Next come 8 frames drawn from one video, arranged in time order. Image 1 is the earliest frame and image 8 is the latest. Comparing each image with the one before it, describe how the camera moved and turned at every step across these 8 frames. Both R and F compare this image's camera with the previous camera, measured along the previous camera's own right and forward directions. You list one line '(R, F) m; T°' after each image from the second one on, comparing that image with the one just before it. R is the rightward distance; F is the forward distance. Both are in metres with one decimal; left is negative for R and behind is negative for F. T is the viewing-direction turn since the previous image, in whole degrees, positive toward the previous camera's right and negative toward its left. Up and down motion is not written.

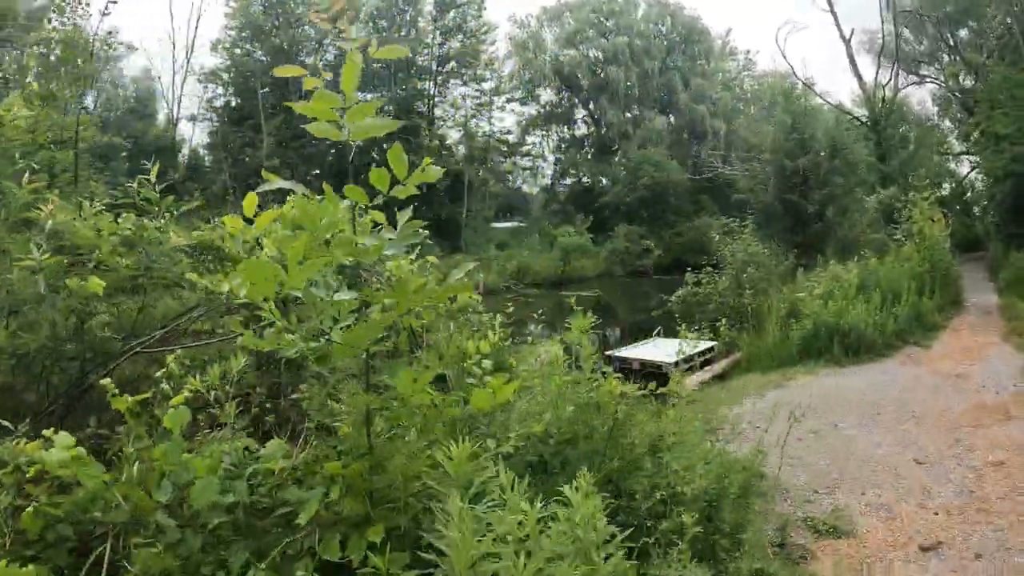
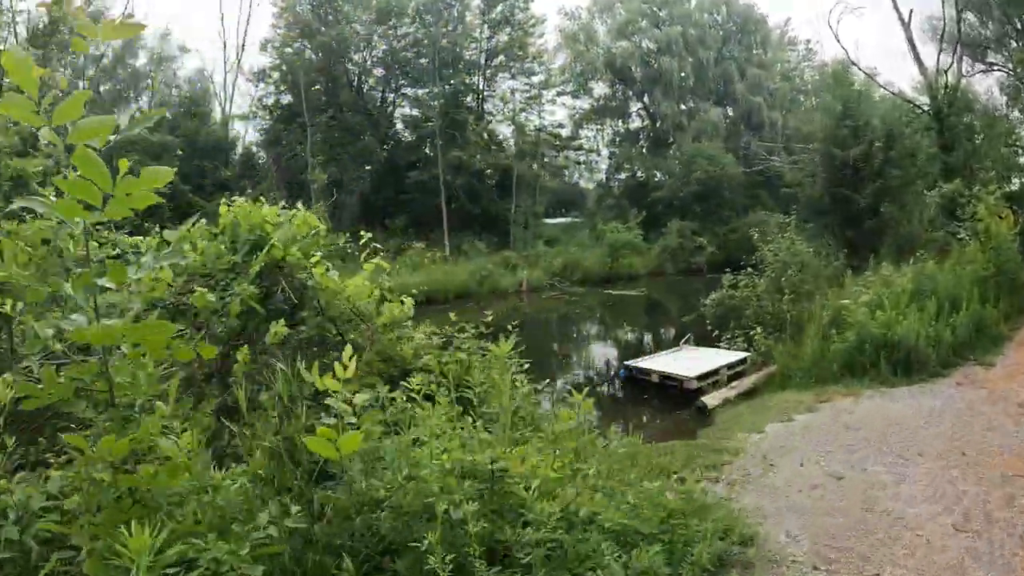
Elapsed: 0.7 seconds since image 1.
(+0.2, +0.3) m; -5°
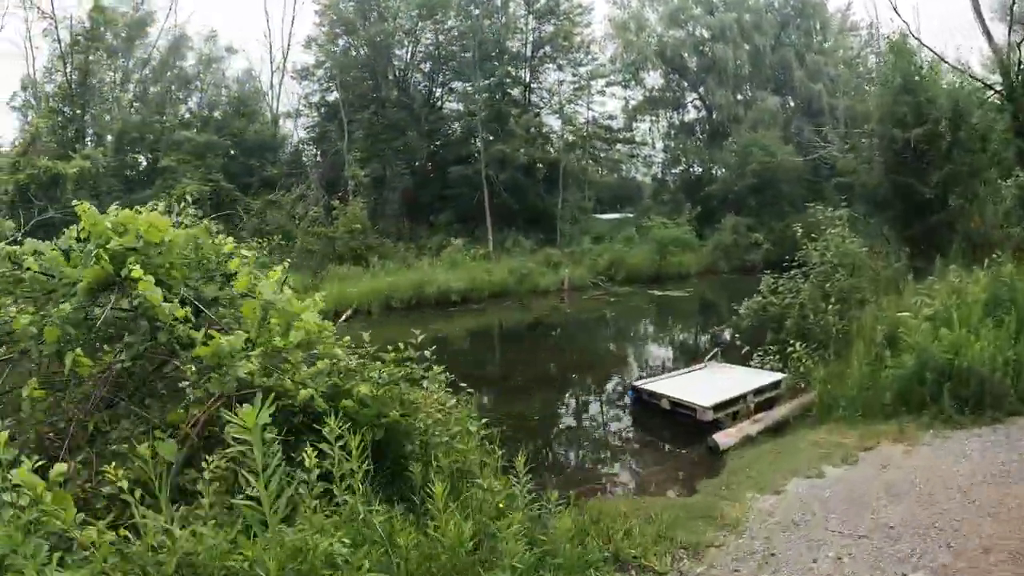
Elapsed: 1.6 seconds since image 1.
(+0.3, +0.5) m; -5°
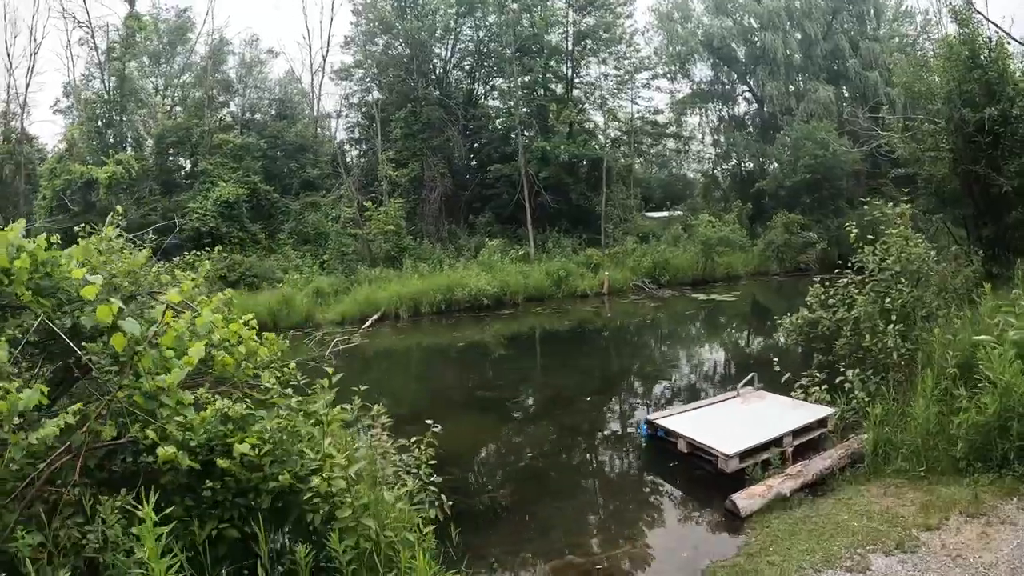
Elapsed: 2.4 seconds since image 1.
(+0.2, +0.5) m; -4°
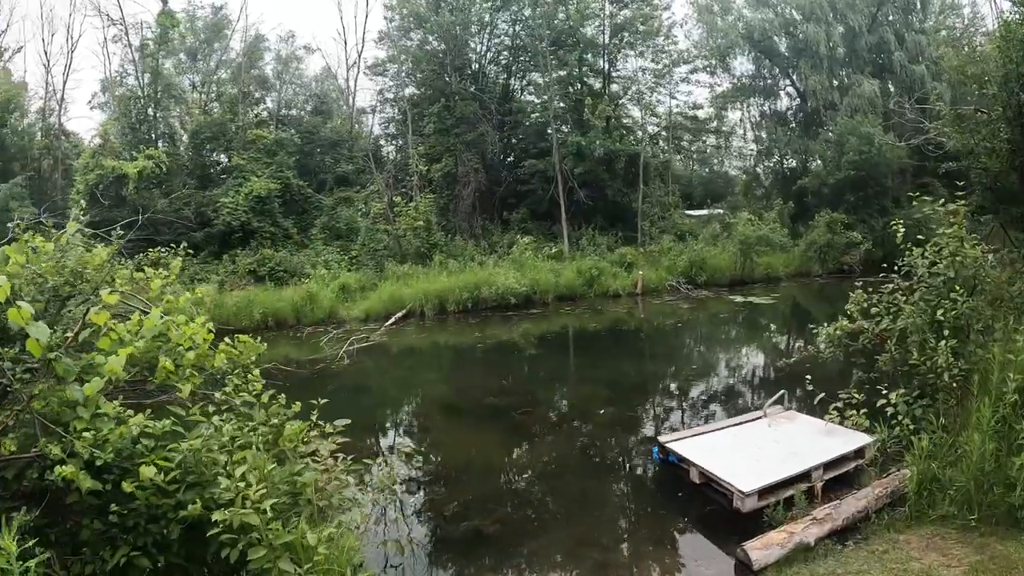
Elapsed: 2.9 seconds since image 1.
(+0.1, +0.3) m; -3°
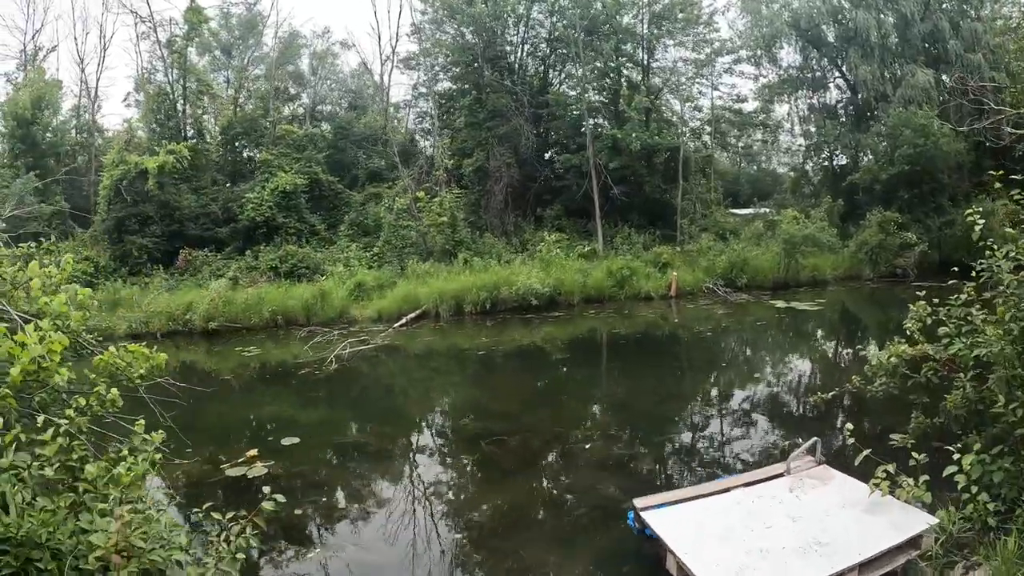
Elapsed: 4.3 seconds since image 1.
(+0.2, +0.5) m; -3°
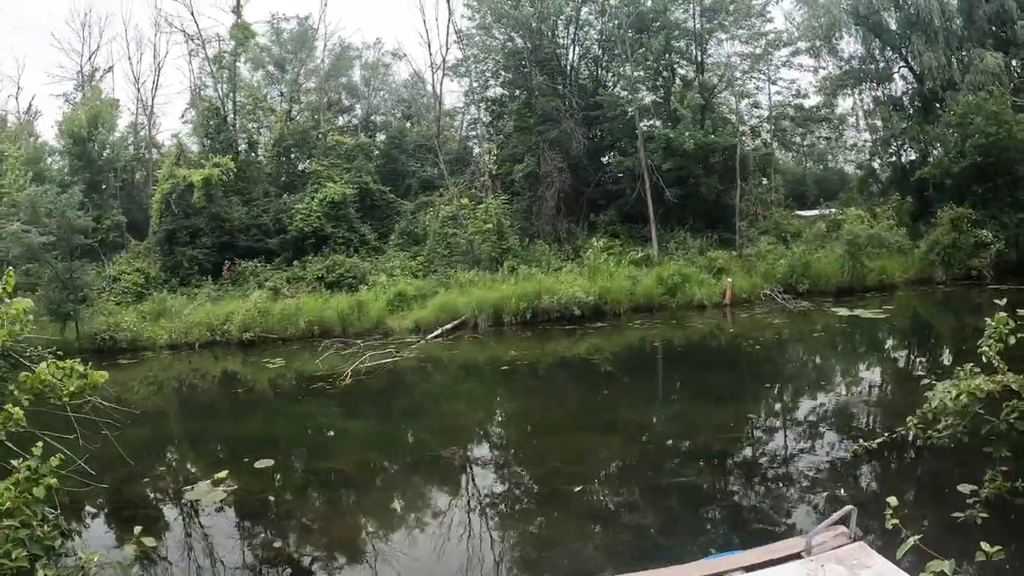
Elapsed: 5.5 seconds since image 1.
(+0.1, +0.4) m; -5°
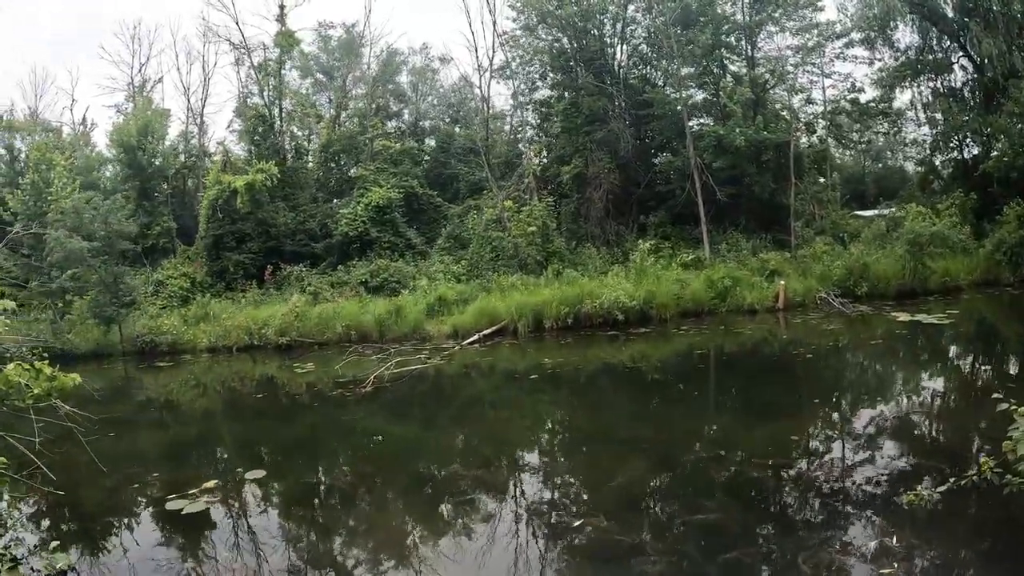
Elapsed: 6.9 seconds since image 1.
(0.0, +0.2) m; -4°
